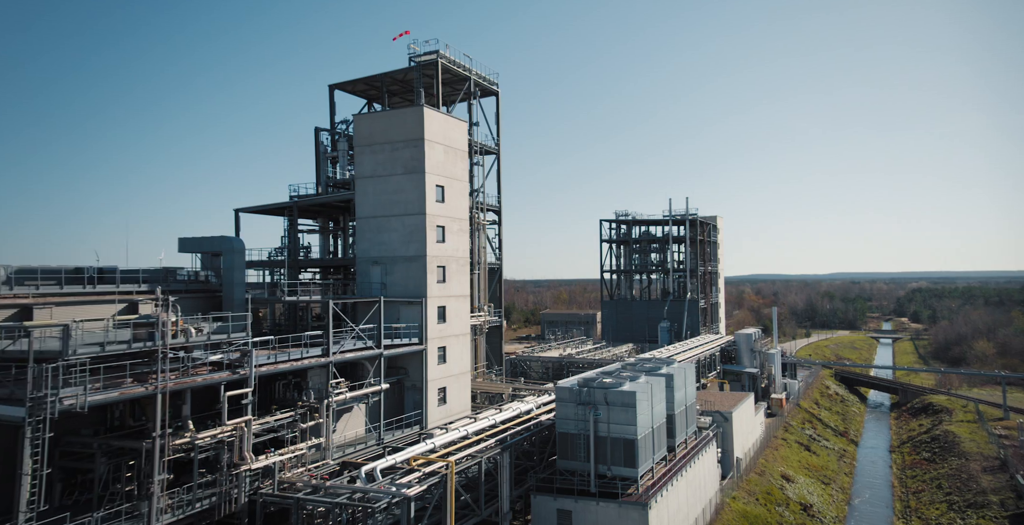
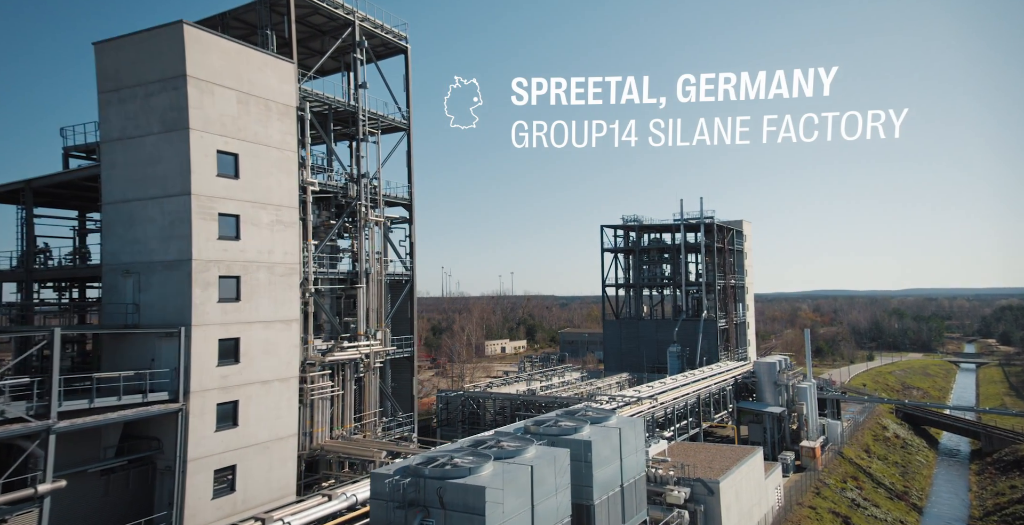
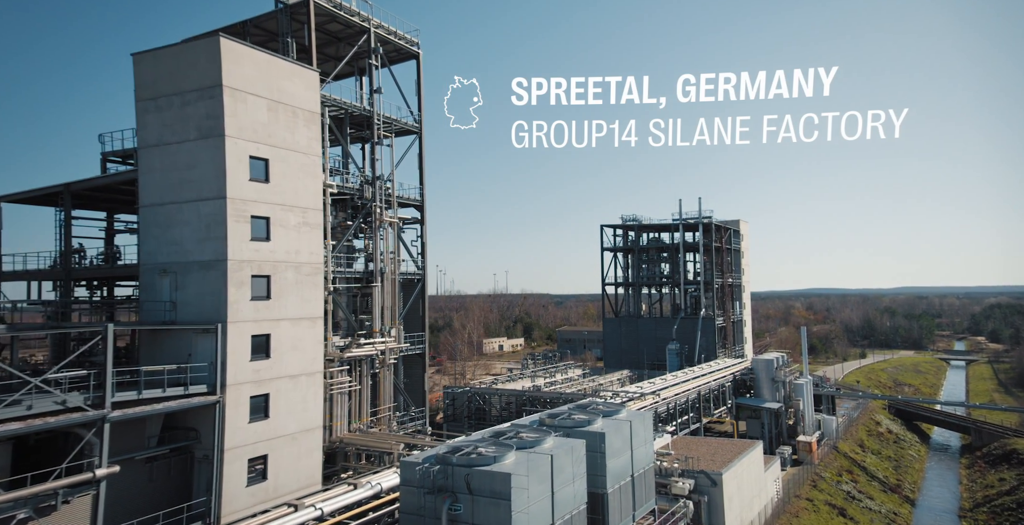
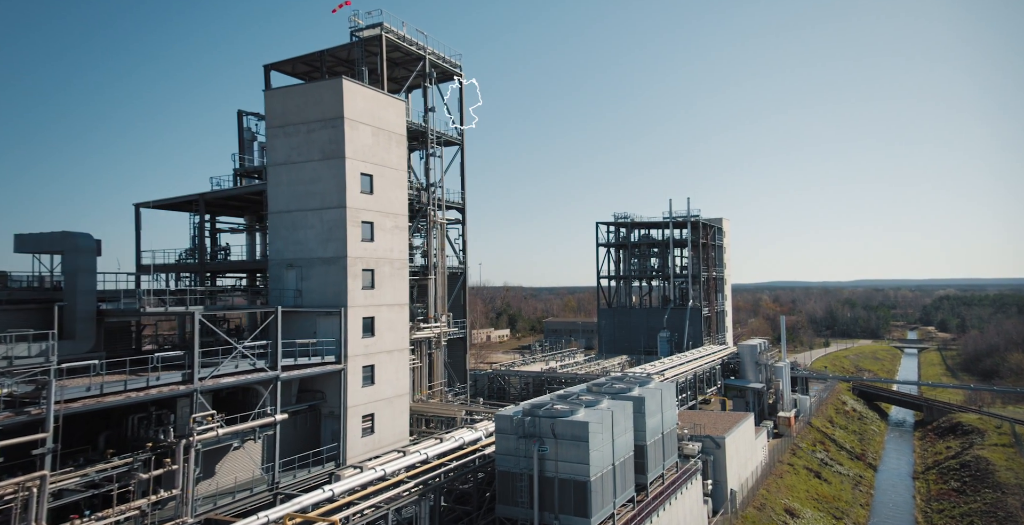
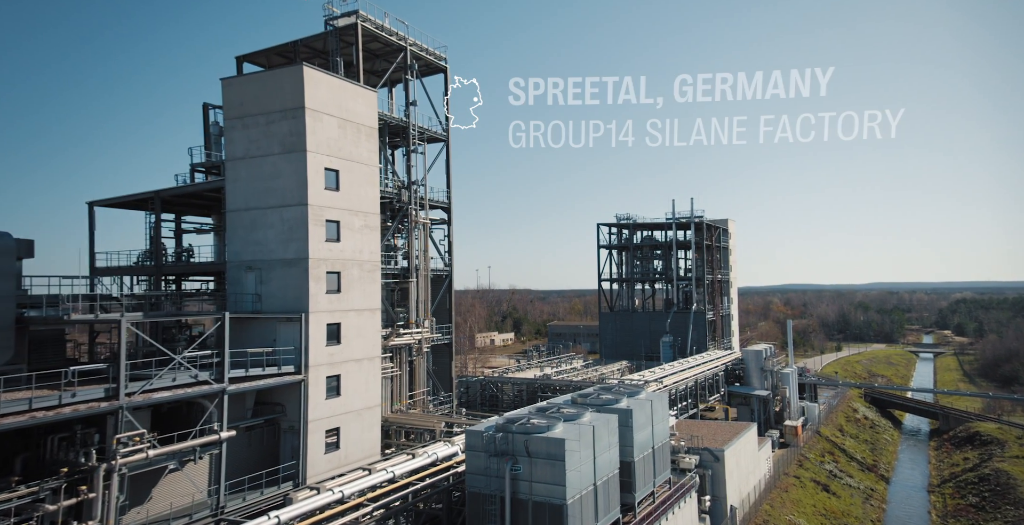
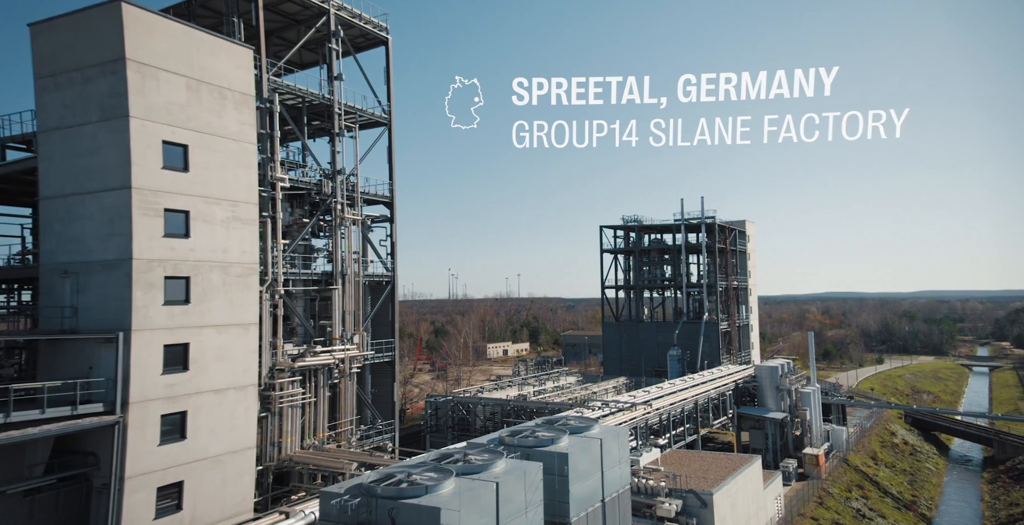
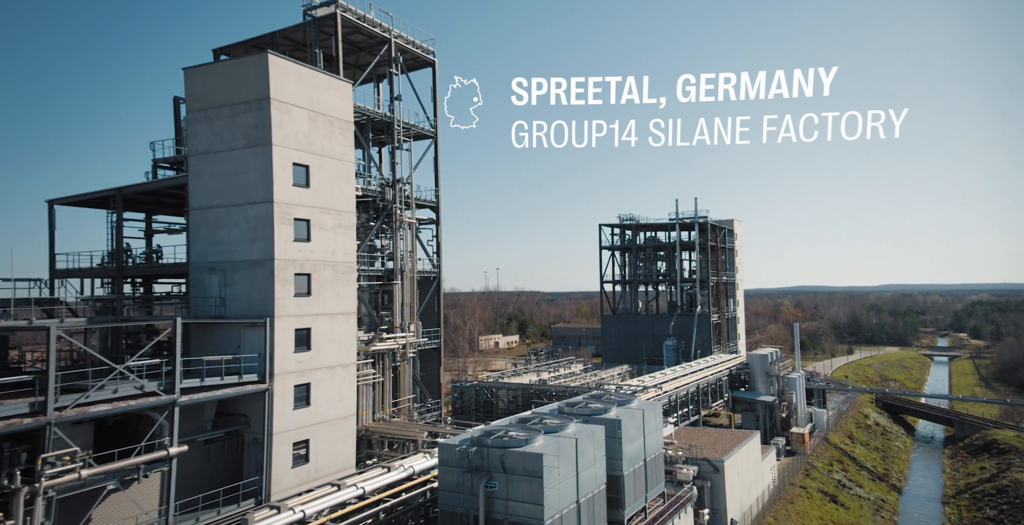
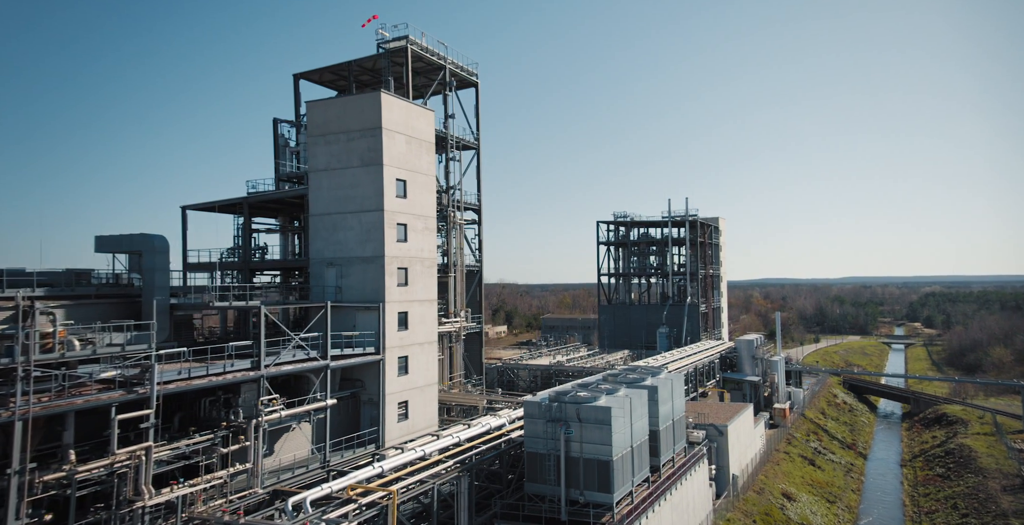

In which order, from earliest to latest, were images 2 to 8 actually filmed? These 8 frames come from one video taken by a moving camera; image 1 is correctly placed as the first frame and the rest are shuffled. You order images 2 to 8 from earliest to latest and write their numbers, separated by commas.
8, 4, 5, 7, 3, 2, 6
